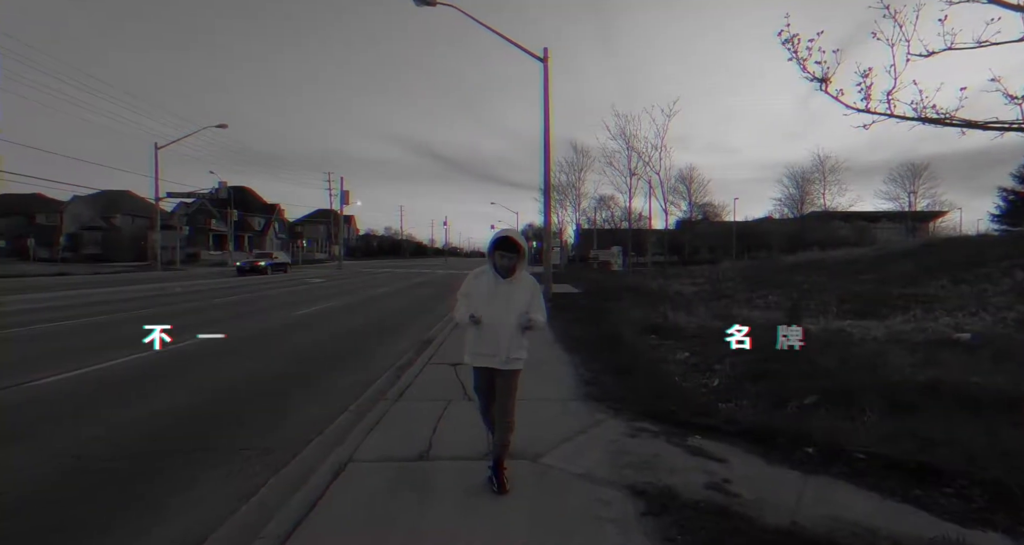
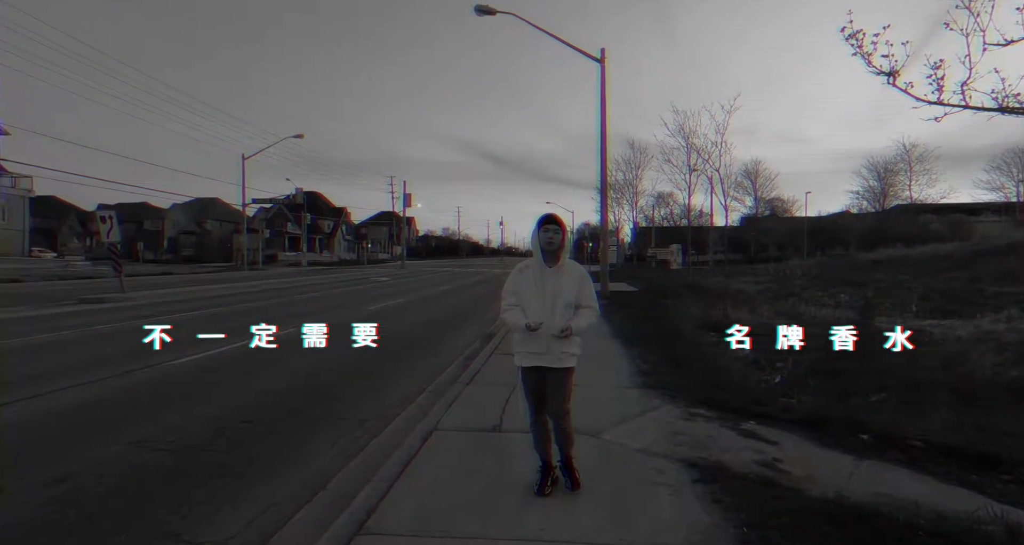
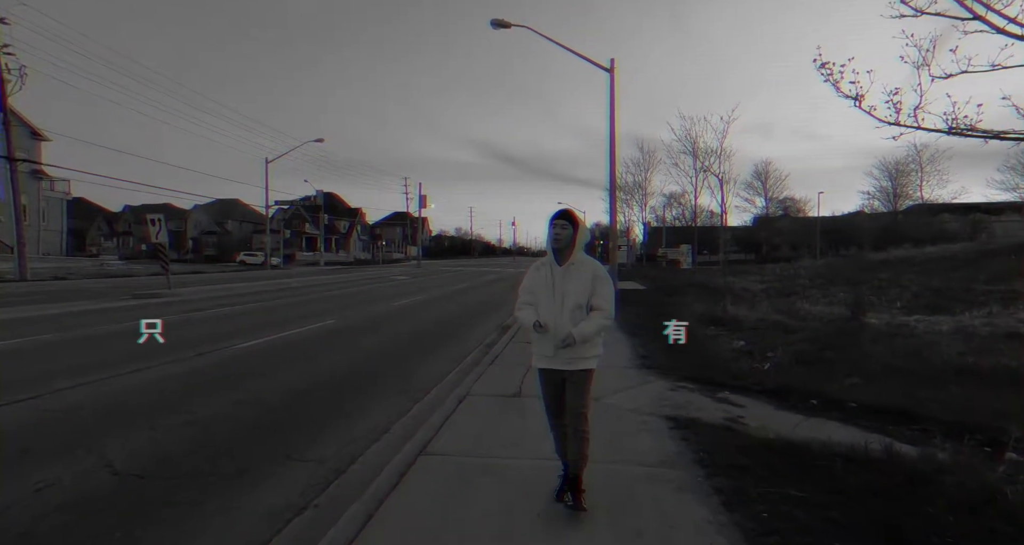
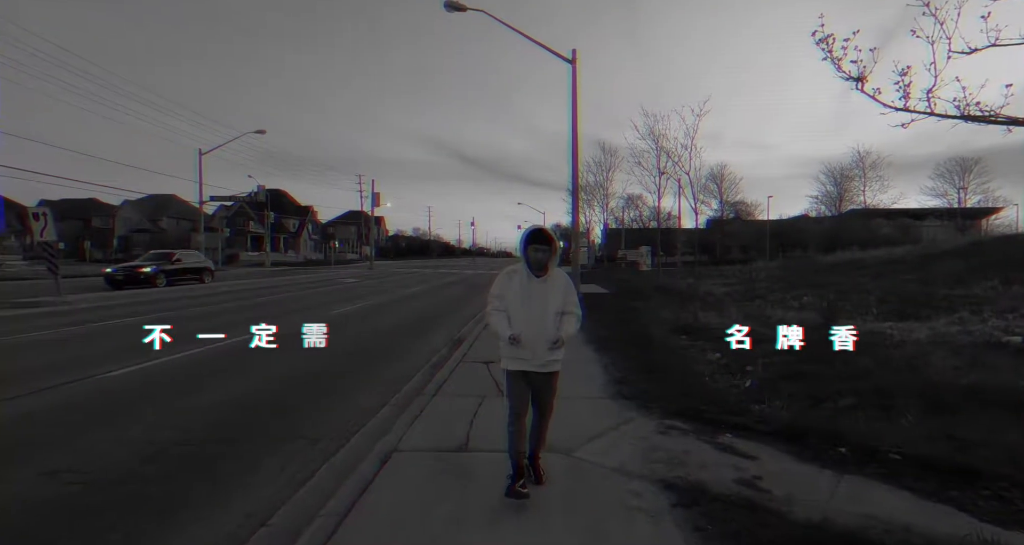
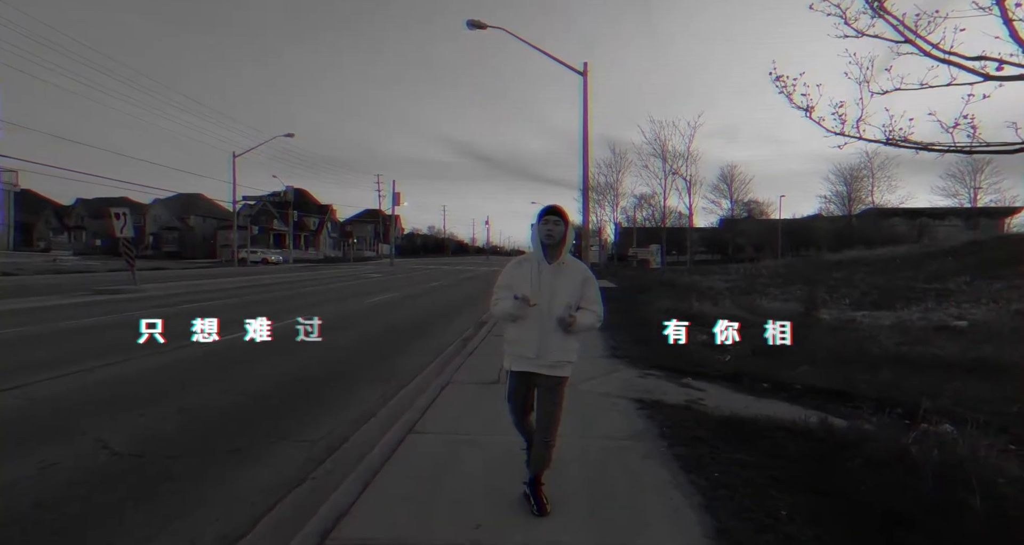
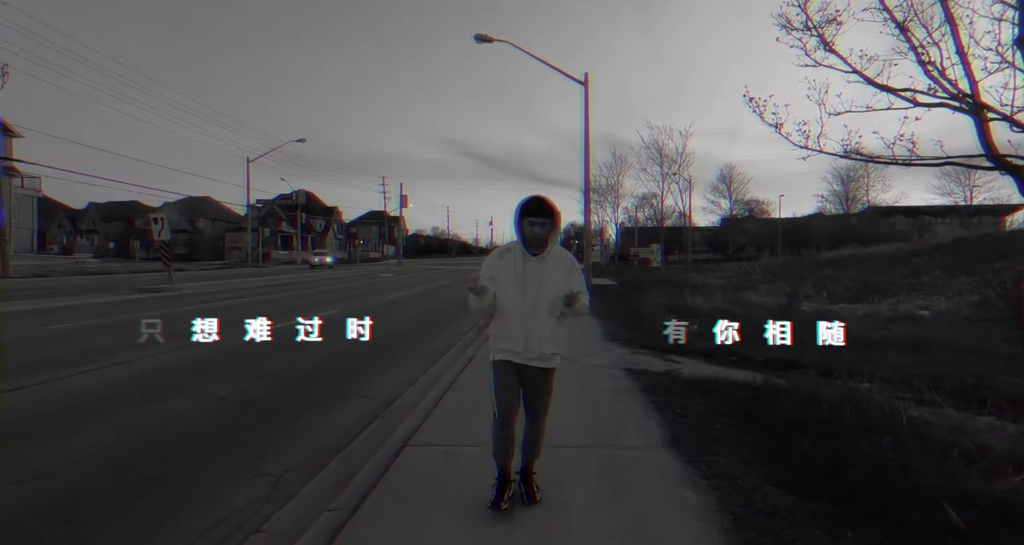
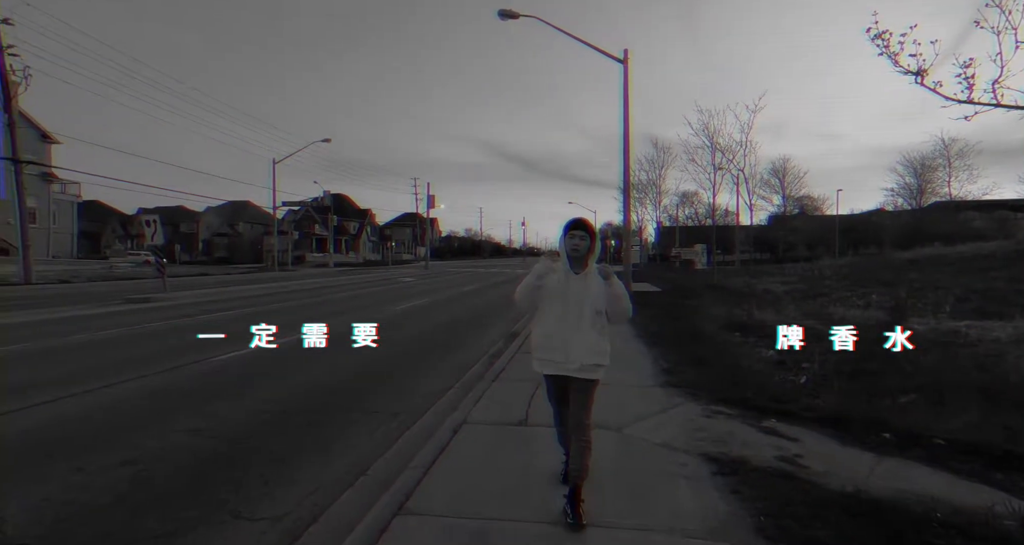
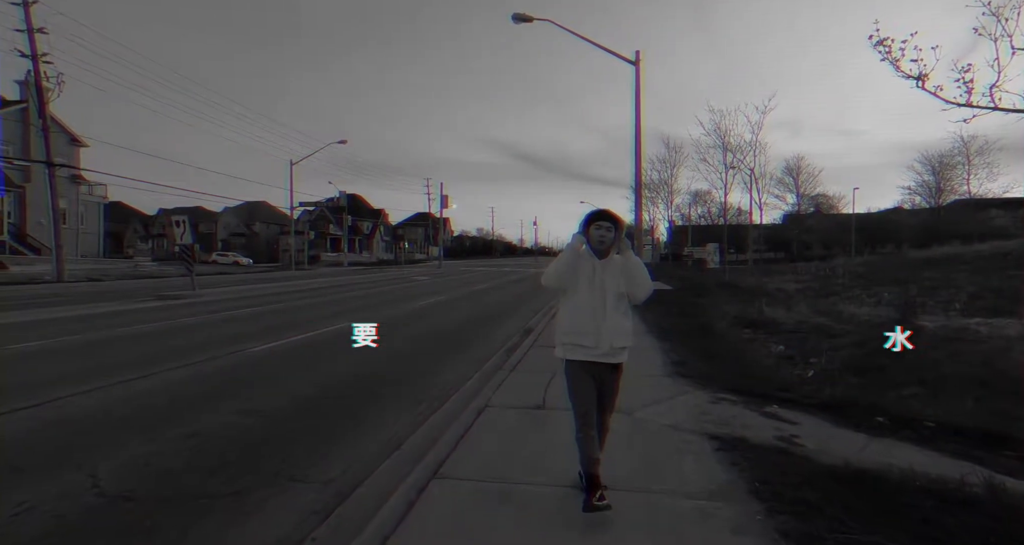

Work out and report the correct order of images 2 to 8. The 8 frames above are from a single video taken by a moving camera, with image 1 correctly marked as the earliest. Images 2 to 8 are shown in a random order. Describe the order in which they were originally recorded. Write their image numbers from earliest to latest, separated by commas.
4, 2, 7, 8, 3, 5, 6
